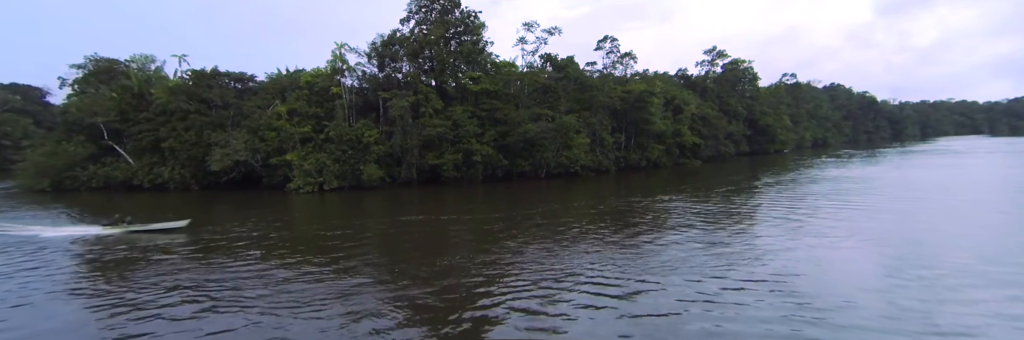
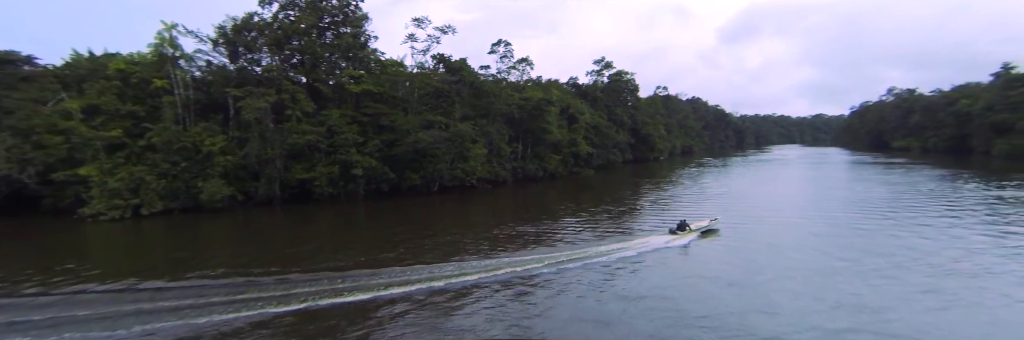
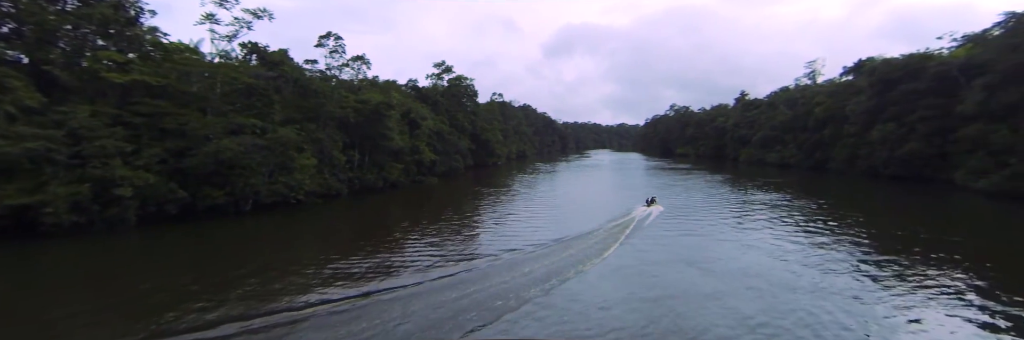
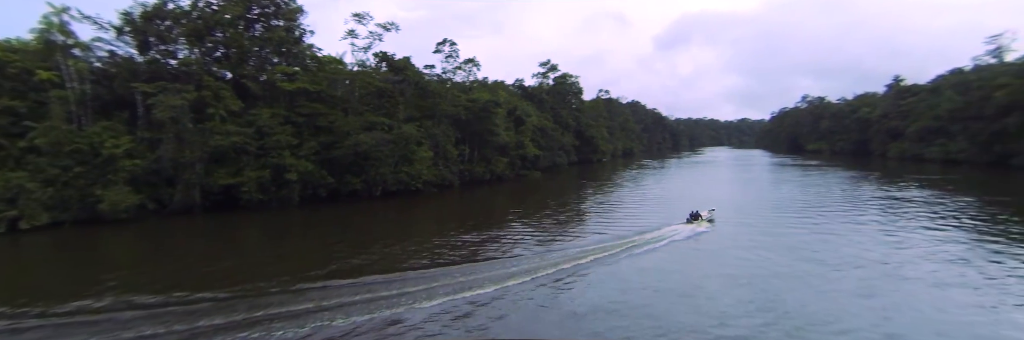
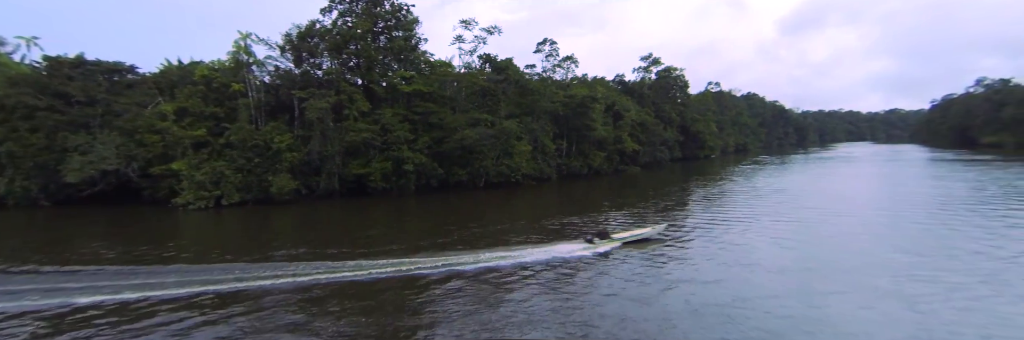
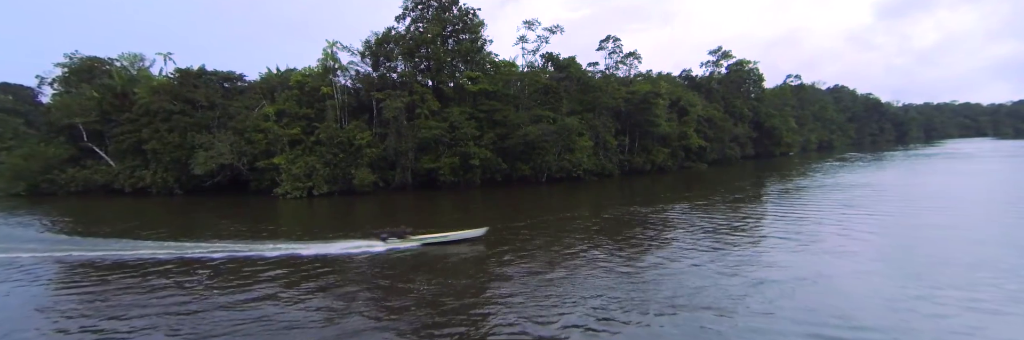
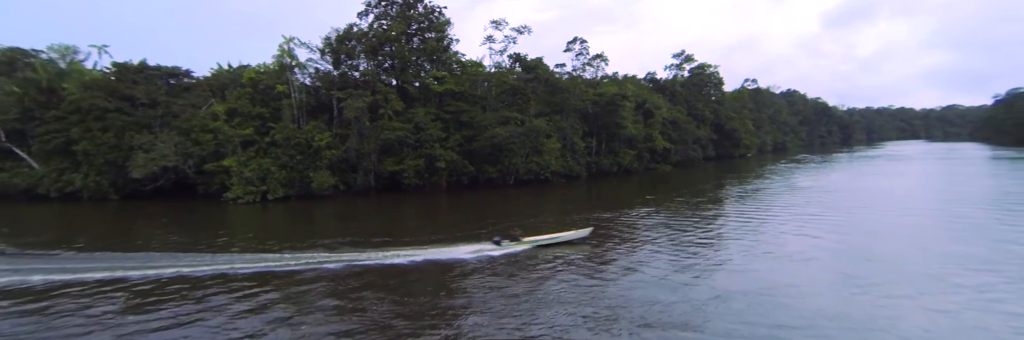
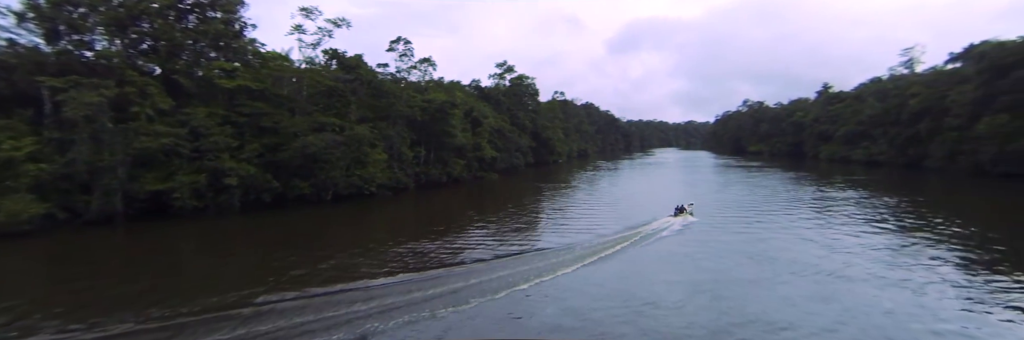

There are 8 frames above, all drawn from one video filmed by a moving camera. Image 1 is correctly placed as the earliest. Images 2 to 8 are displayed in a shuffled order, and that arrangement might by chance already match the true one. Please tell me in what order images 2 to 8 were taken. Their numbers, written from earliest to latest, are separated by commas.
6, 7, 5, 2, 4, 8, 3
